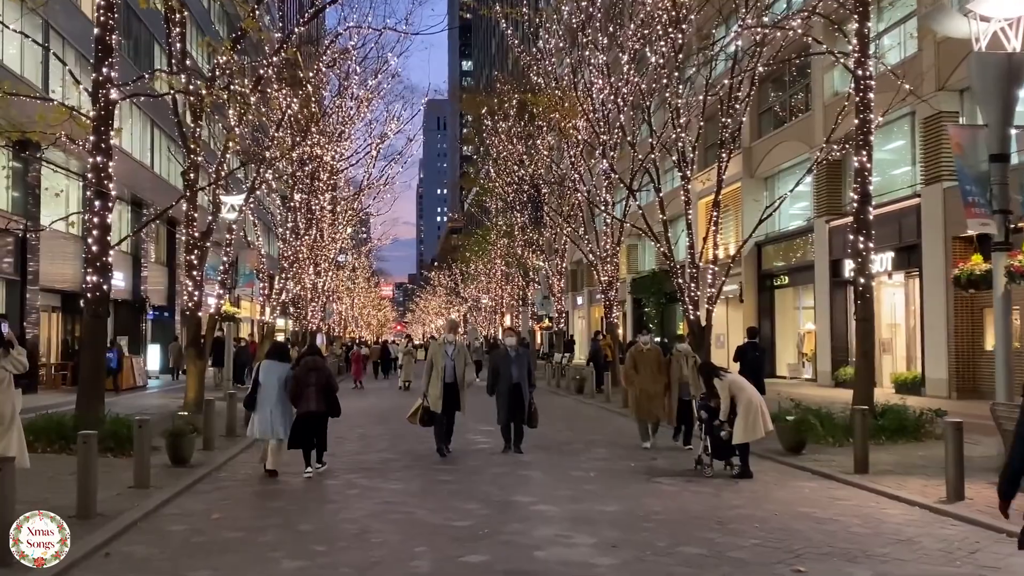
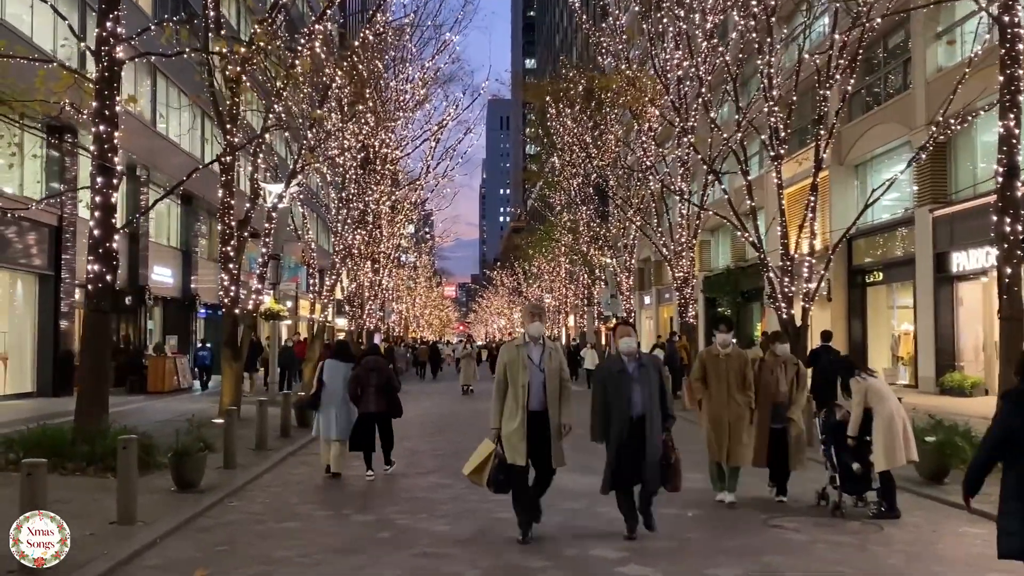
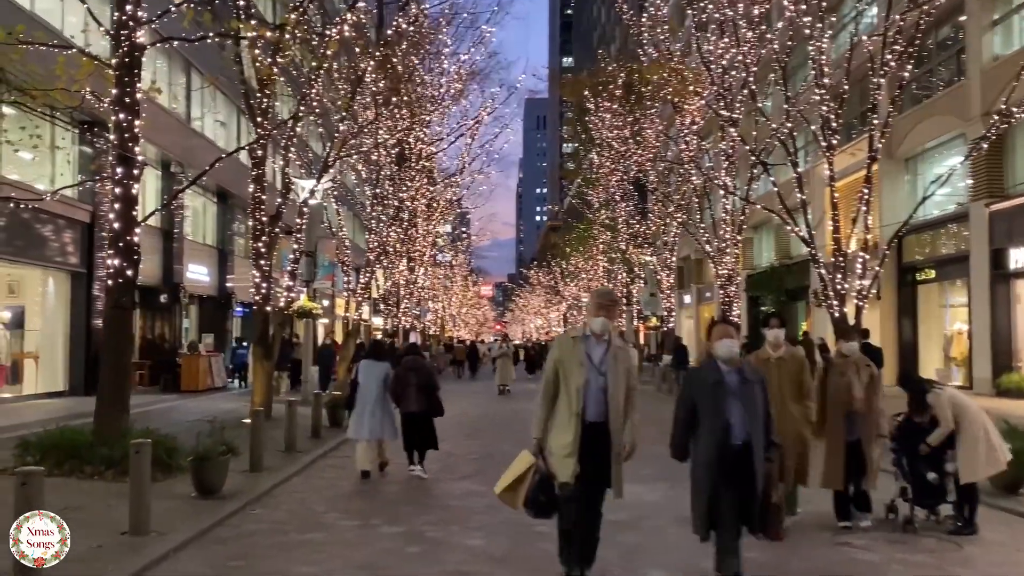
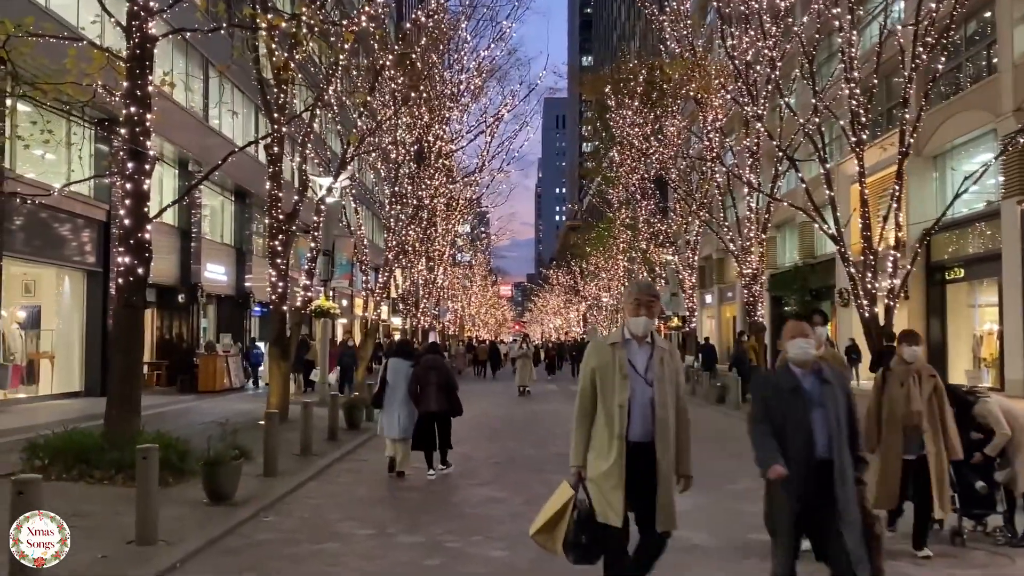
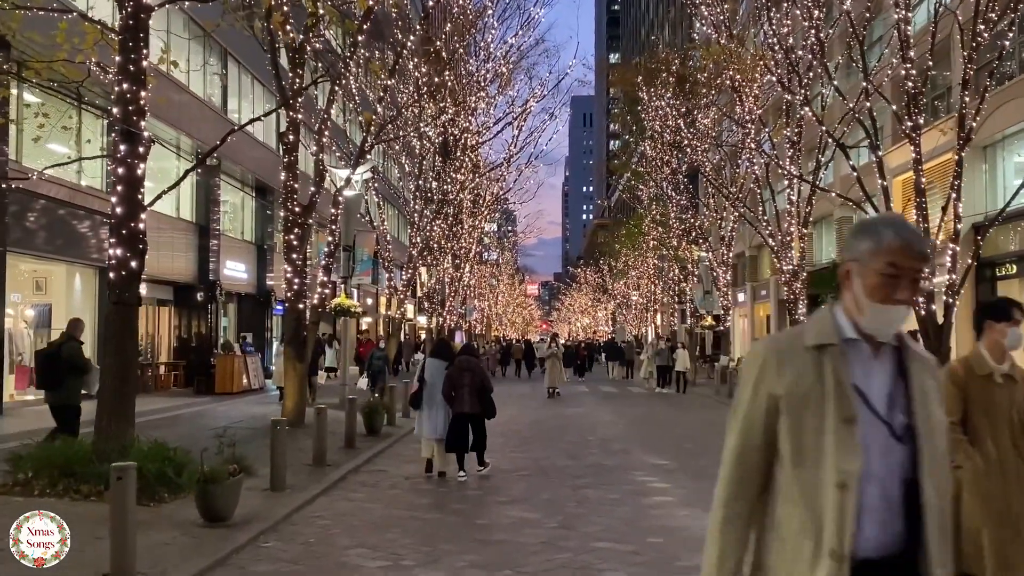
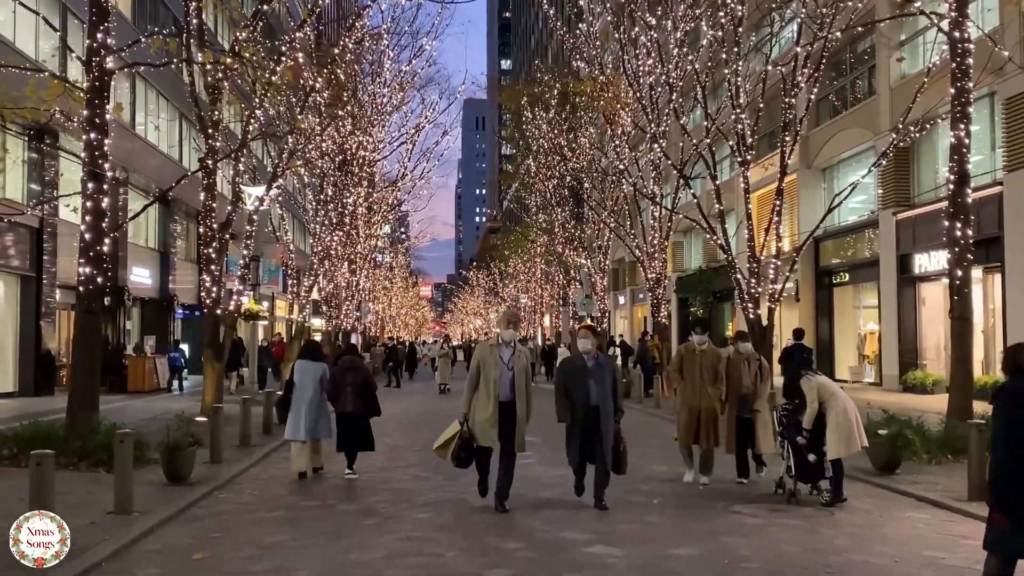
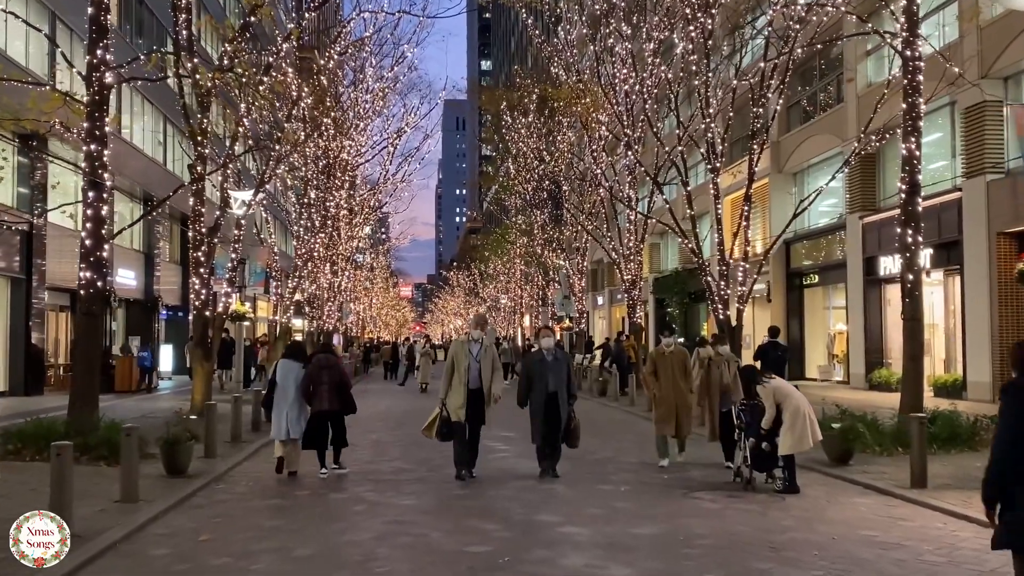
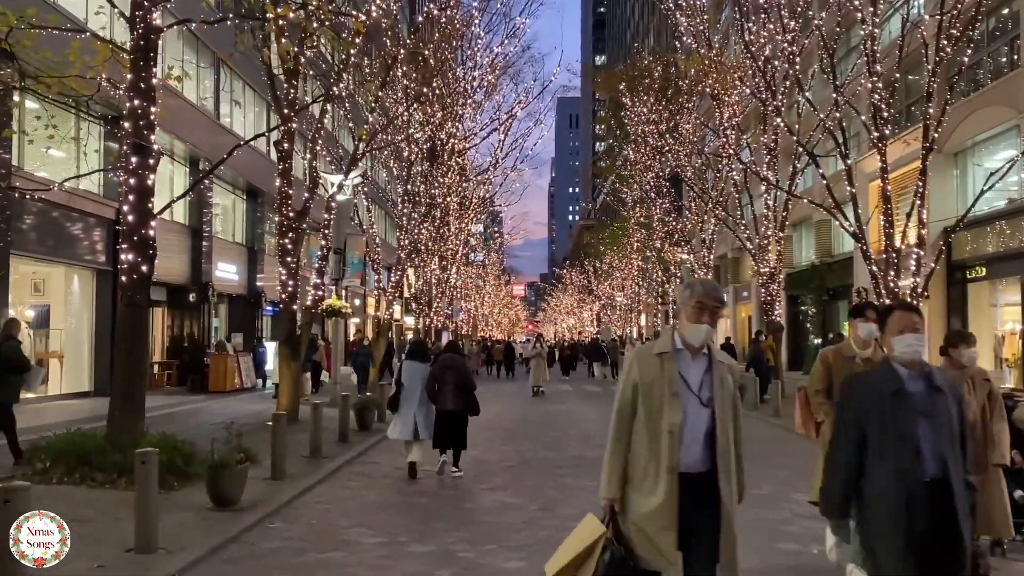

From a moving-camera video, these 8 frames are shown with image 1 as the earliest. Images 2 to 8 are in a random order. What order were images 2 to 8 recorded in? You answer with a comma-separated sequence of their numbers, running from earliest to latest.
7, 6, 2, 3, 4, 8, 5
